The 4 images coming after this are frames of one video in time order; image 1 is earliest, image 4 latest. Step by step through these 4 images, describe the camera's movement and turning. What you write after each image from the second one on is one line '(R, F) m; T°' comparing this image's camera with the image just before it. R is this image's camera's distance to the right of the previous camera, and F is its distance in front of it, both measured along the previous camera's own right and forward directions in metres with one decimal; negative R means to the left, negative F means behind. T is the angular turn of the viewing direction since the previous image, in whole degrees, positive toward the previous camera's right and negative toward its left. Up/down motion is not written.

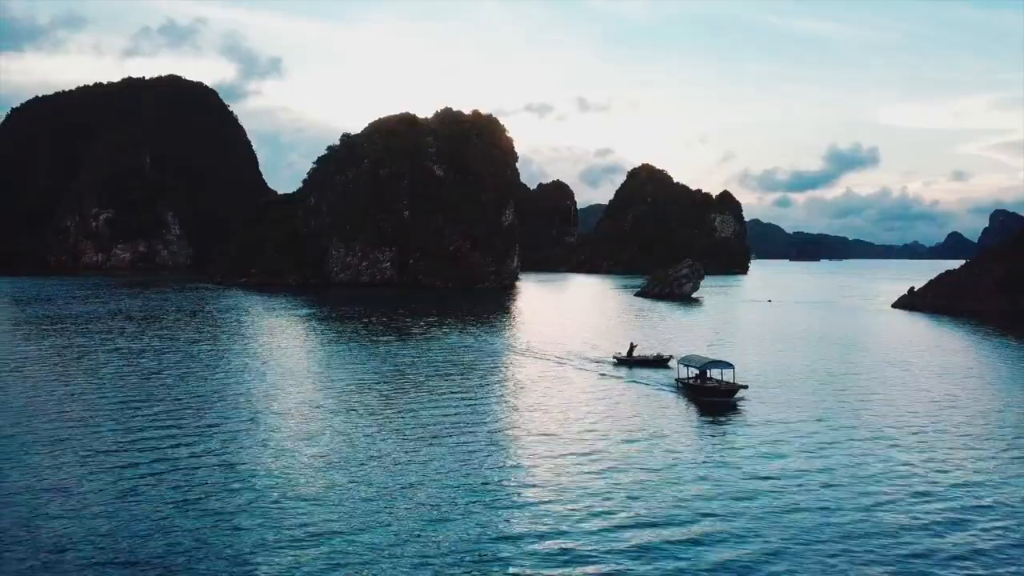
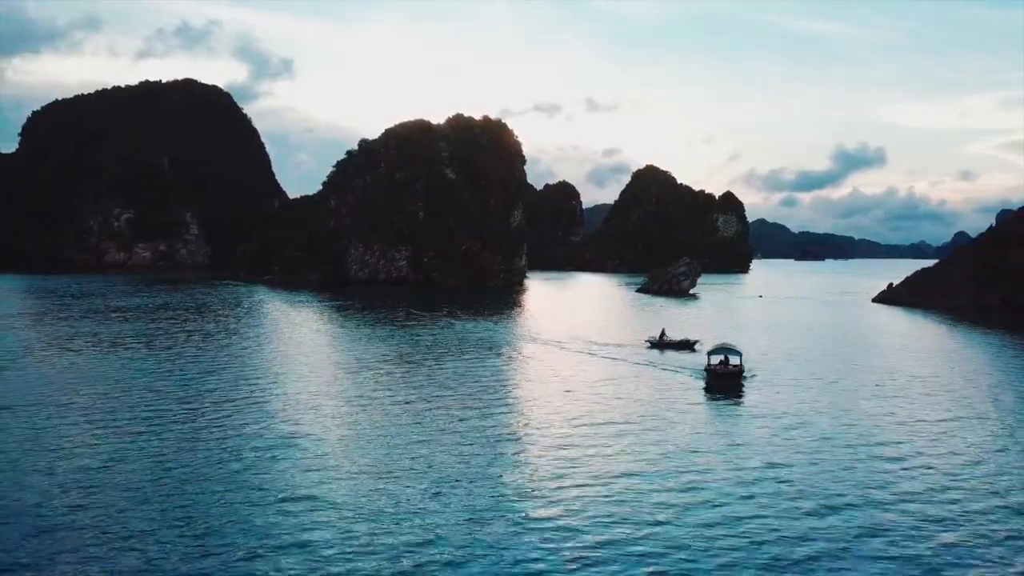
(0.0, -3.2) m; -1°
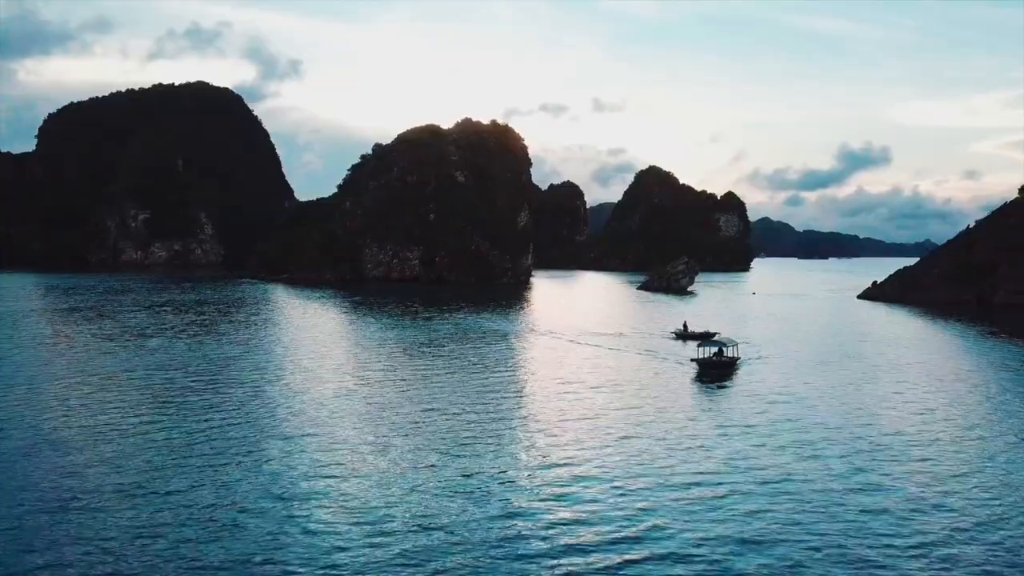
(0.0, -2.6) m; 0°
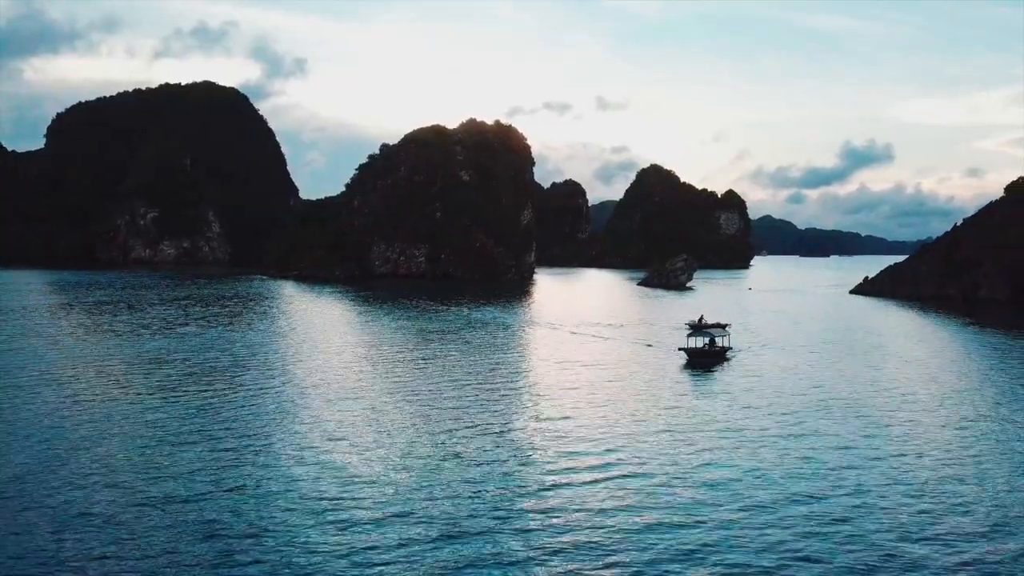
(0.0, -1.6) m; 0°
